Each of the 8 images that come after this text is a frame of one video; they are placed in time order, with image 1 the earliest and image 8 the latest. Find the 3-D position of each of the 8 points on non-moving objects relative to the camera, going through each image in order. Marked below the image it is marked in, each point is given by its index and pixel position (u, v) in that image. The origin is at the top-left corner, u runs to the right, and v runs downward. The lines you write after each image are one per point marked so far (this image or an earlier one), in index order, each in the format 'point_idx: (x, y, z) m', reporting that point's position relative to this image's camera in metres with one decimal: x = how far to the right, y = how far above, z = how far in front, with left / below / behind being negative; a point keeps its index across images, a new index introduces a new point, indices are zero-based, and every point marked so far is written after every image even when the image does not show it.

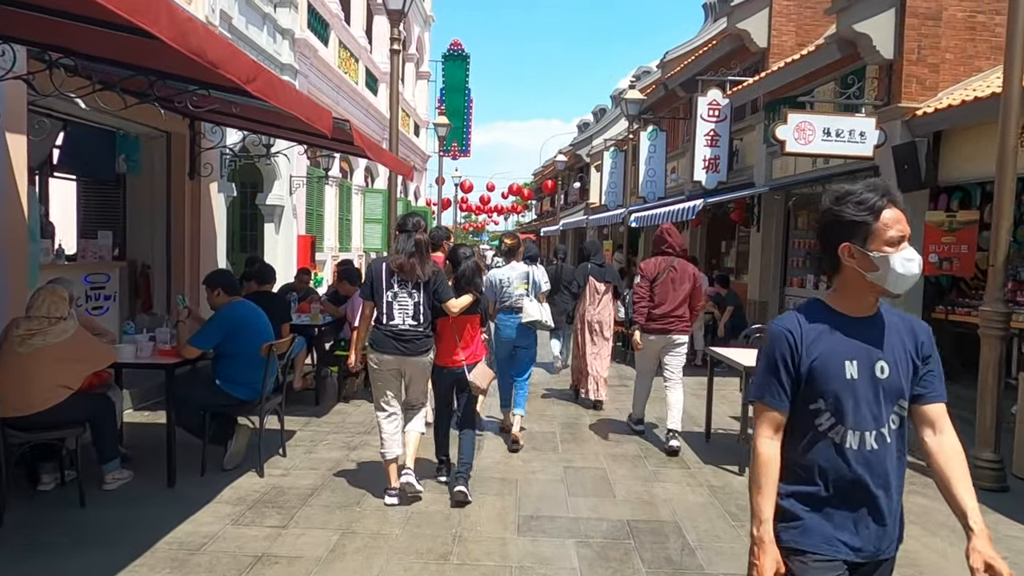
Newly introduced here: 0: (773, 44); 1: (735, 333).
0: (+4.5, +4.2, +11.5) m
1: (+3.4, -0.7, +10.3) m
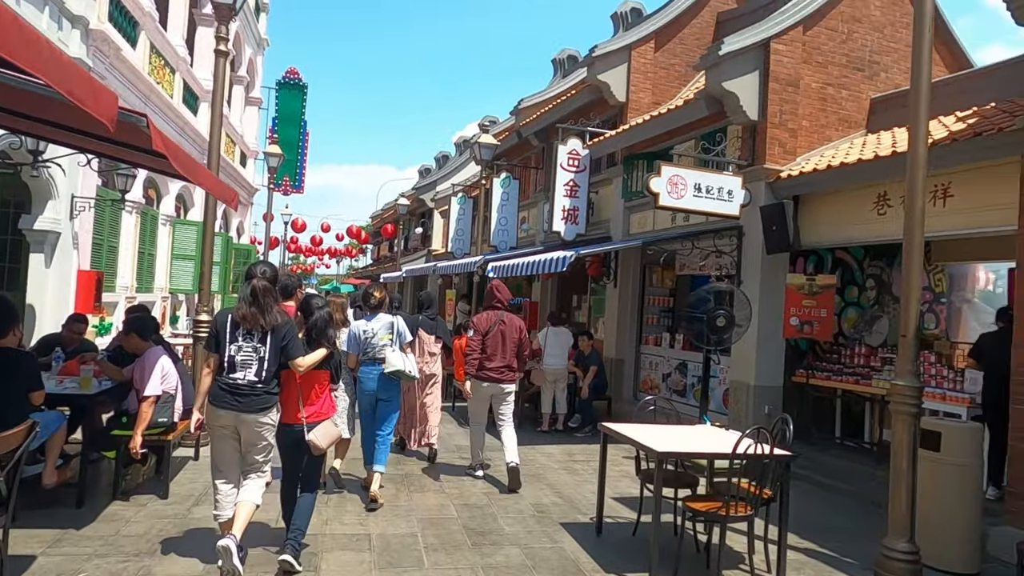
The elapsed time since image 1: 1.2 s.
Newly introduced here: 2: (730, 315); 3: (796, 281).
0: (+2.1, +3.3, +11.5) m
1: (+1.2, -1.5, +9.6) m
2: (+2.5, -0.3, +7.6) m
3: (+3.5, +0.1, +8.3) m
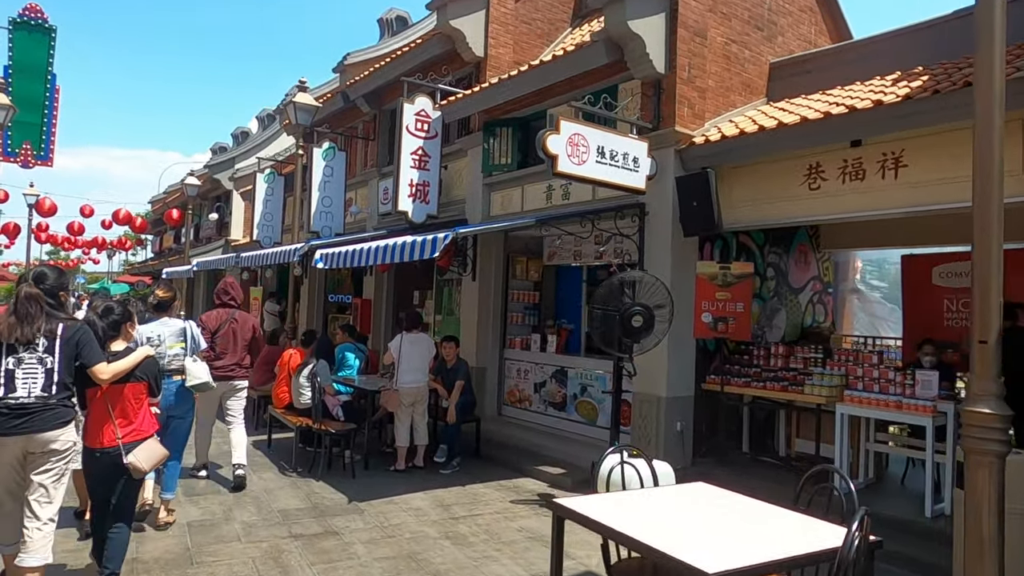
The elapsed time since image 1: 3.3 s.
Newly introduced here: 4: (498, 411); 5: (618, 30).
0: (-0.3, +3.4, +9.5) m
1: (-0.5, -1.5, +7.5) m
2: (+1.2, -0.2, +6.0) m
3: (+2.0, +0.2, +6.9) m
4: (-0.2, -1.8, +9.5) m
5: (+1.1, +2.6, +6.7) m
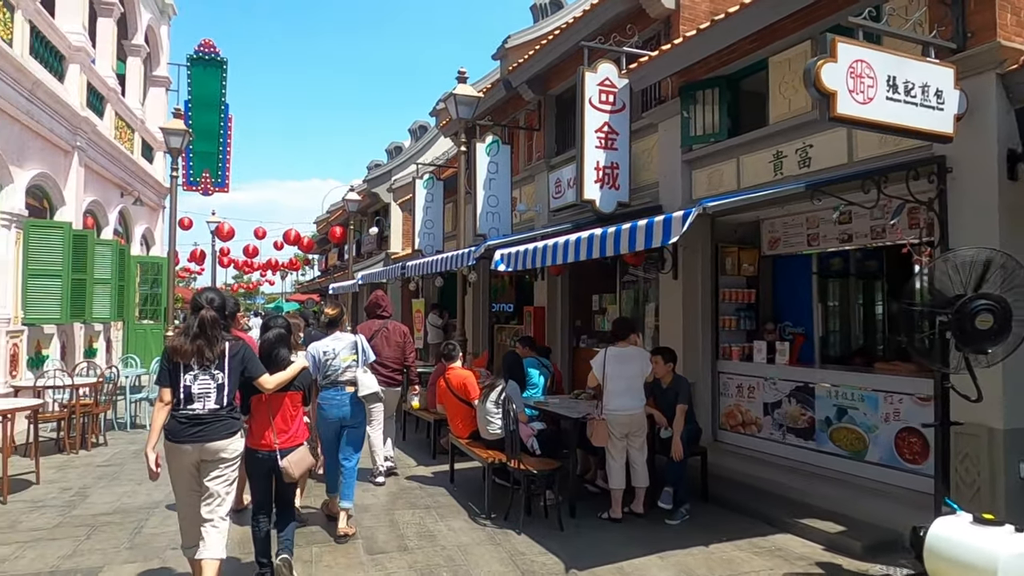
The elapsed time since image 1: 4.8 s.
0: (+2.0, +3.4, +7.9) m
1: (+1.6, -1.4, +5.9) m
2: (+2.9, -0.1, +4.0) m
3: (+3.9, +0.3, +4.8) m
4: (+2.4, -1.7, +7.7) m
5: (+2.8, +2.7, +4.8) m
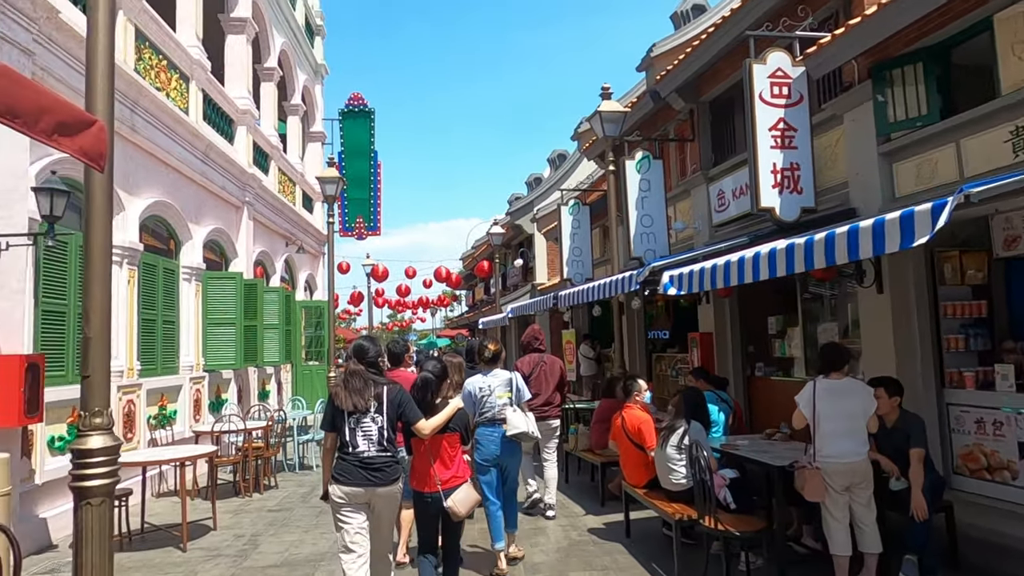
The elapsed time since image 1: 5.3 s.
0: (+3.6, +3.2, +6.8) m
1: (+3.0, -1.5, +4.7) m
2: (+3.9, -0.1, +2.7) m
3: (+4.9, +0.4, +3.2) m
4: (+4.1, -1.9, +6.3) m
5: (+3.8, +2.7, +3.6) m
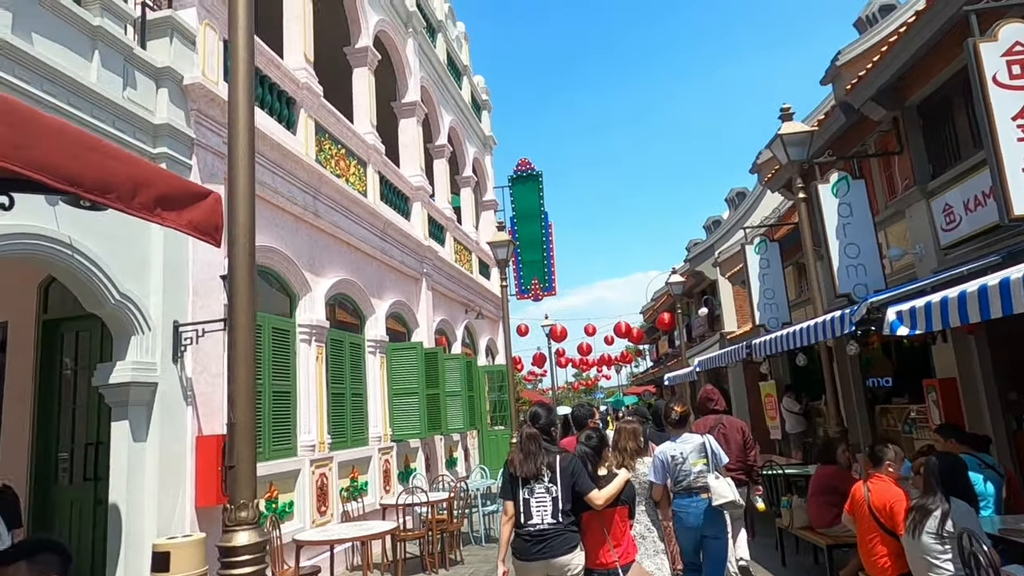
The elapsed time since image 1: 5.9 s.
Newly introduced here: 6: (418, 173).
0: (+4.9, +3.0, +5.2) m
1: (+4.1, -1.6, +3.0) m
2: (+4.2, +0.1, +0.9) m
3: (+5.4, +0.6, +1.2) m
4: (+5.6, -1.9, +4.2) m
5: (+4.2, +2.8, +2.1) m
6: (-2.0, +2.4, +13.9) m
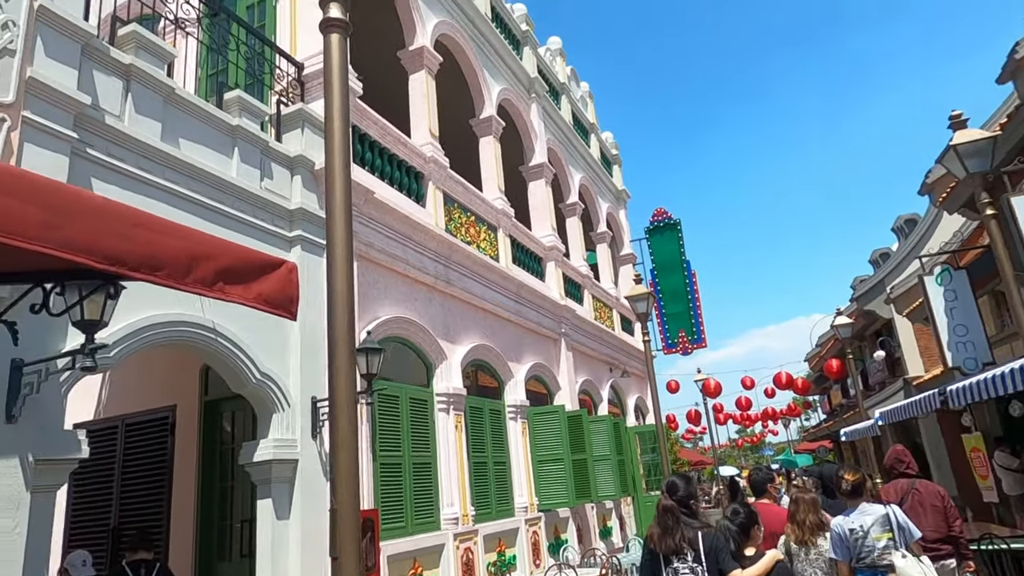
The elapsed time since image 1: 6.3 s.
0: (+5.5, +3.0, +4.0) m
1: (+4.5, -1.5, +1.5) m
2: (+4.1, +0.4, -0.3) m
3: (+5.2, +1.0, -0.3) m
4: (+6.3, -1.8, +2.3) m
5: (+4.2, +3.0, +1.1) m
6: (+0.8, +1.1, +13.8) m
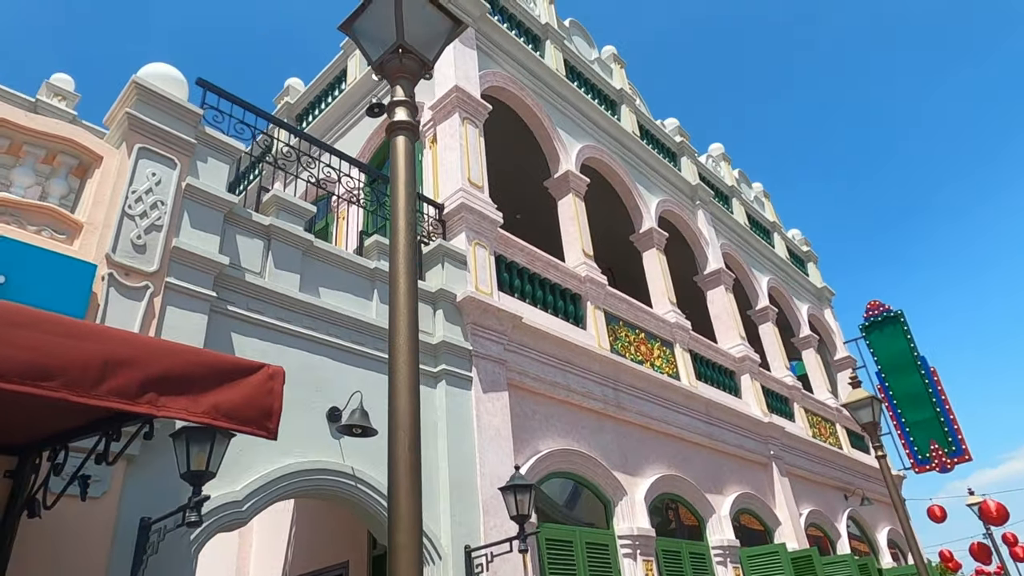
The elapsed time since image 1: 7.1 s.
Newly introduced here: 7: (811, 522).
0: (+5.5, +3.3, +2.3) m
1: (+4.2, -0.8, -0.7) m
2: (+3.1, +1.3, -1.9) m
3: (+4.1, +2.0, -2.1) m
4: (+6.2, -0.9, -0.5) m
5: (+3.4, +3.6, -0.1) m
6: (+4.2, -1.0, +12.4) m
7: (+5.5, -4.3, +12.1) m
